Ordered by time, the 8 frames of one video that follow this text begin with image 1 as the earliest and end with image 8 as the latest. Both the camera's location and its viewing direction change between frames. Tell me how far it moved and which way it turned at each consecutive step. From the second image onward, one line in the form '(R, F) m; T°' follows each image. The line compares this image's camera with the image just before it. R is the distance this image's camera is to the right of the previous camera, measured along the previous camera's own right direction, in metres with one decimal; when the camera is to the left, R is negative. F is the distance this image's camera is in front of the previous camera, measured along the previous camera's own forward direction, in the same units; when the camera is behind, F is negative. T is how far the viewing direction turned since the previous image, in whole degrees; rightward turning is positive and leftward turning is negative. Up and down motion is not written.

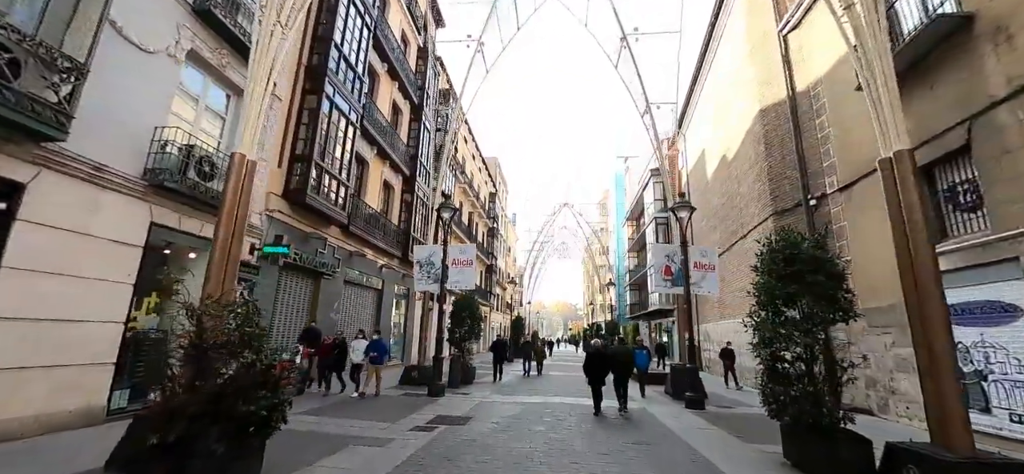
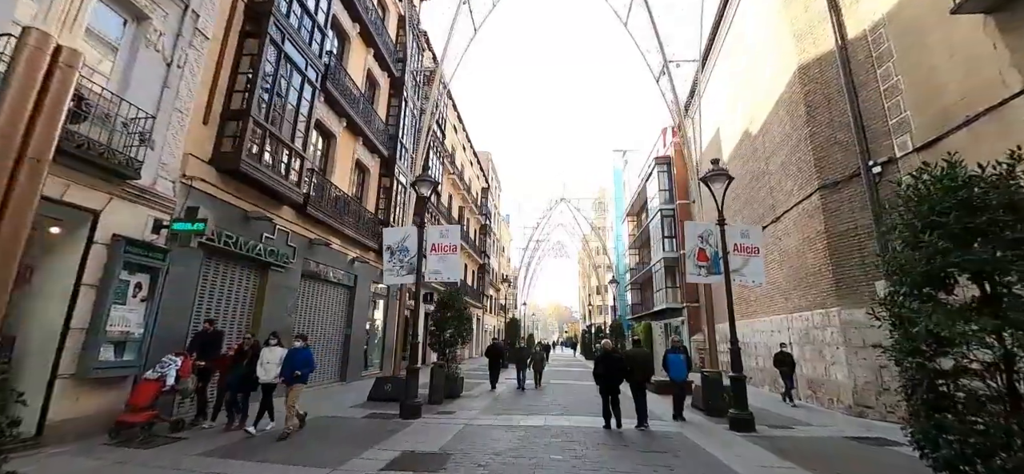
(0.0, +2.4) m; +1°
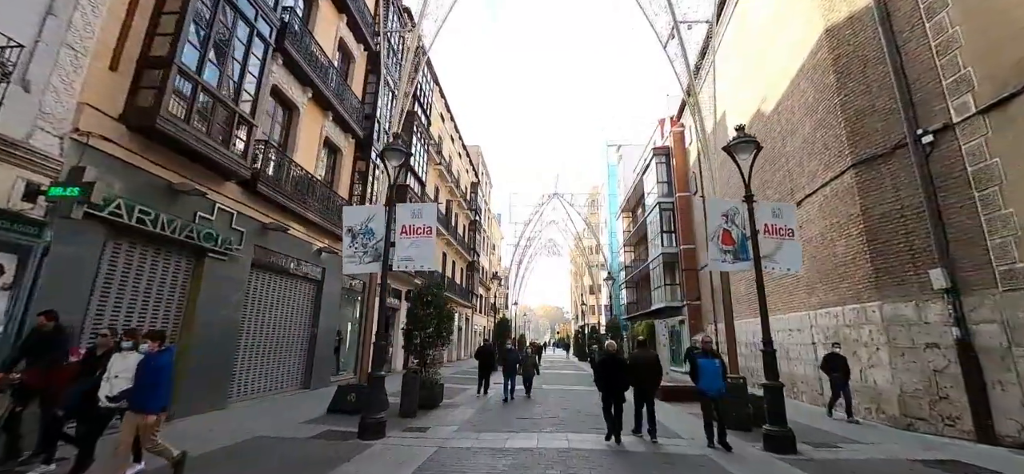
(+0.1, +1.6) m; +1°
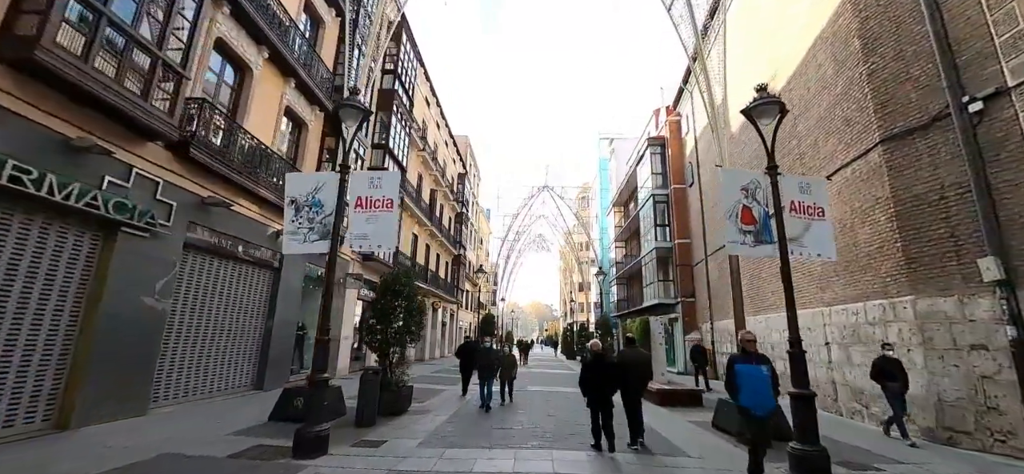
(+0.2, +1.4) m; +1°
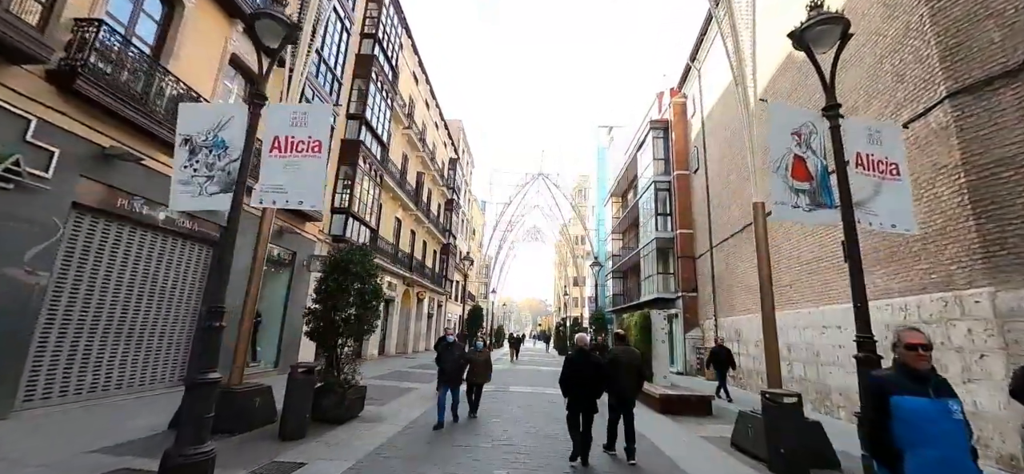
(+0.3, +1.7) m; 0°
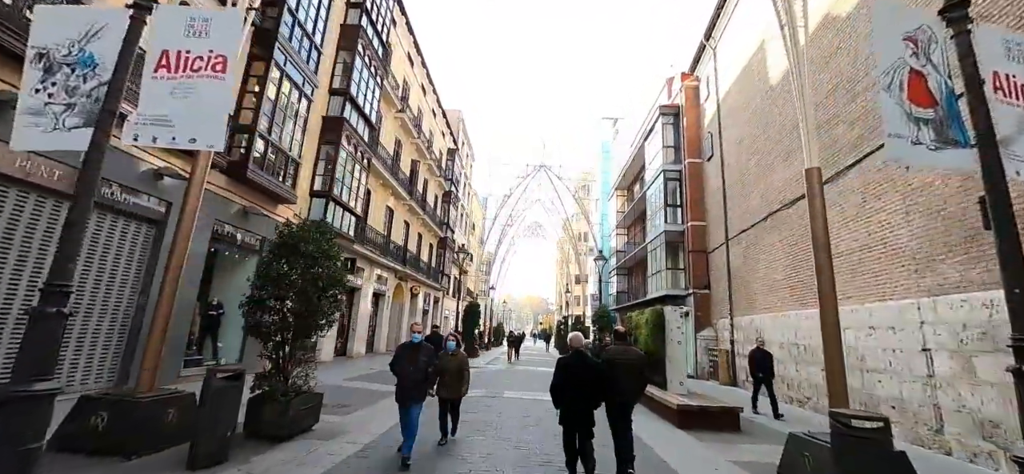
(+0.2, +1.5) m; 0°
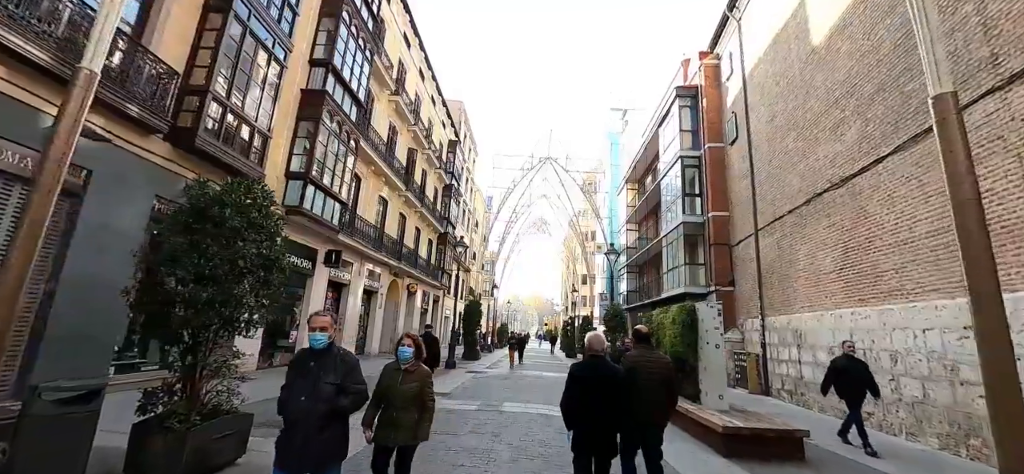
(+0.1, +1.7) m; -1°
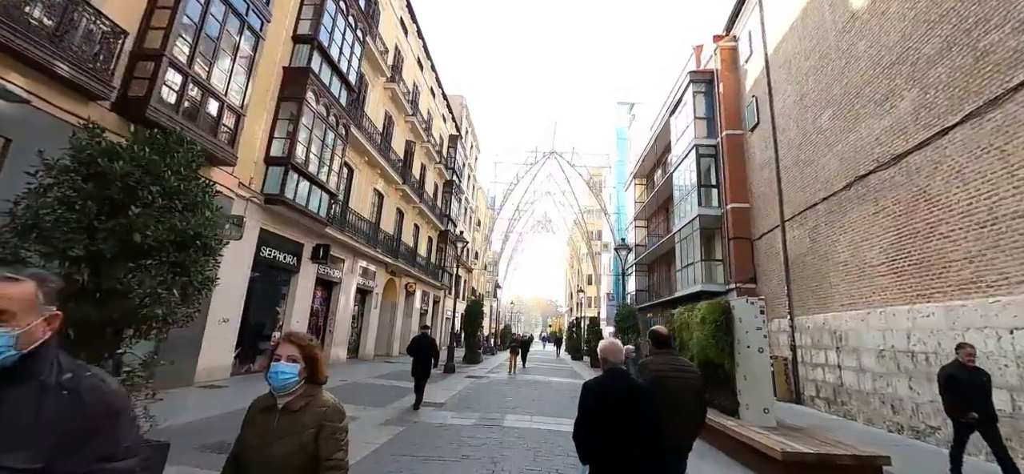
(0.0, +1.2) m; 0°
